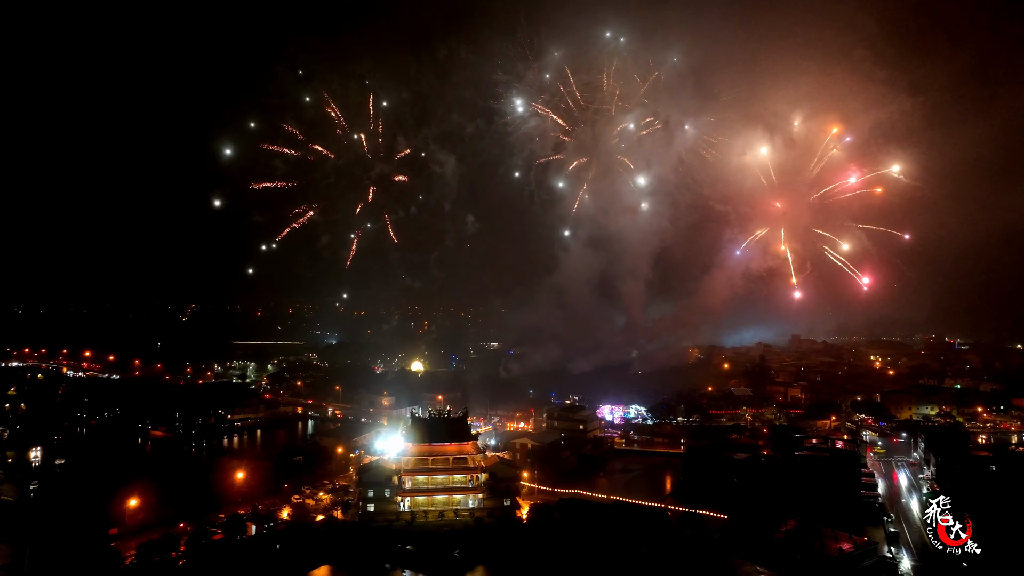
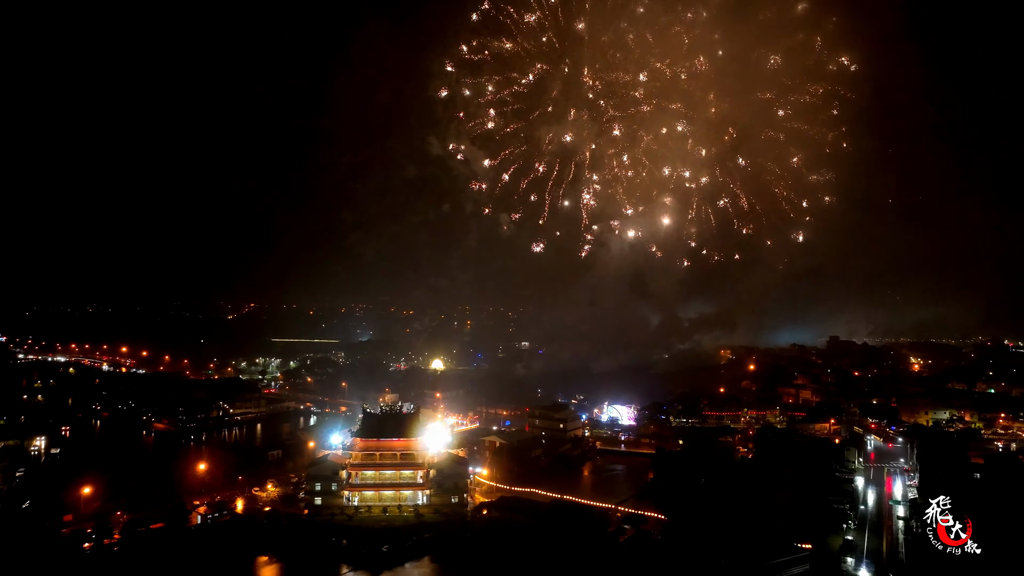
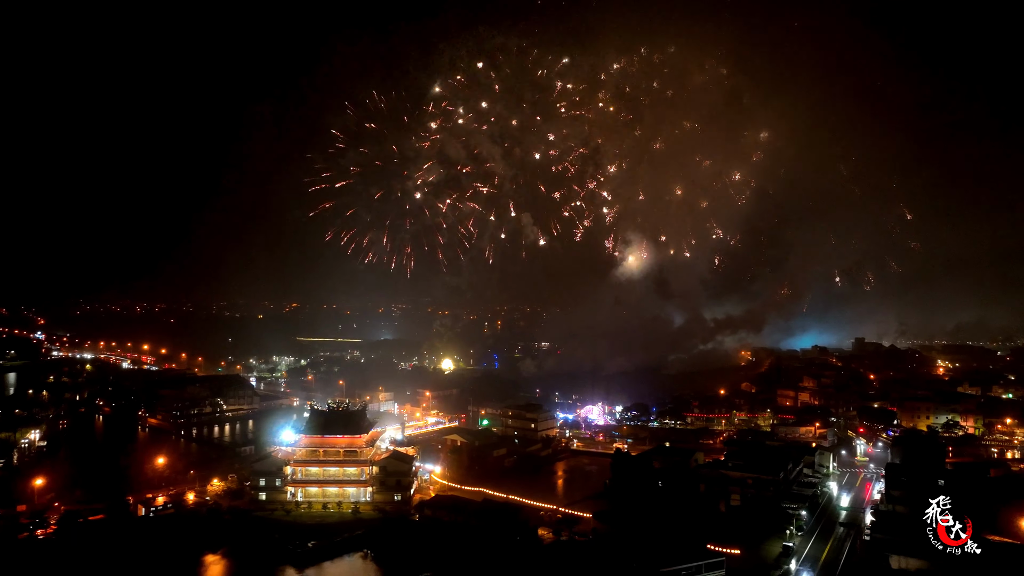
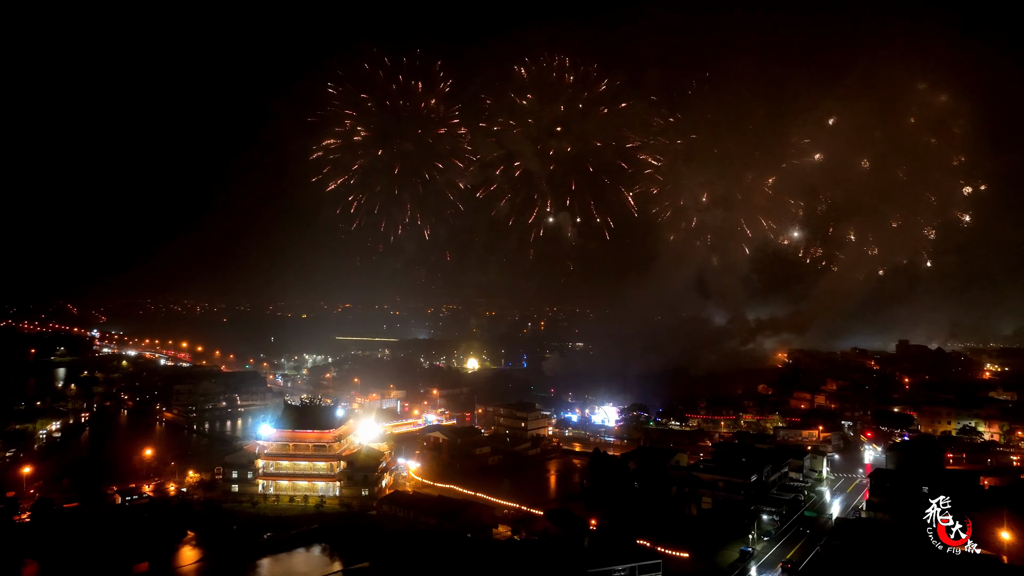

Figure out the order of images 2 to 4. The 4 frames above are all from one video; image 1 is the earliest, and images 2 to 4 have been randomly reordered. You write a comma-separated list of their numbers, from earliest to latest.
2, 3, 4
